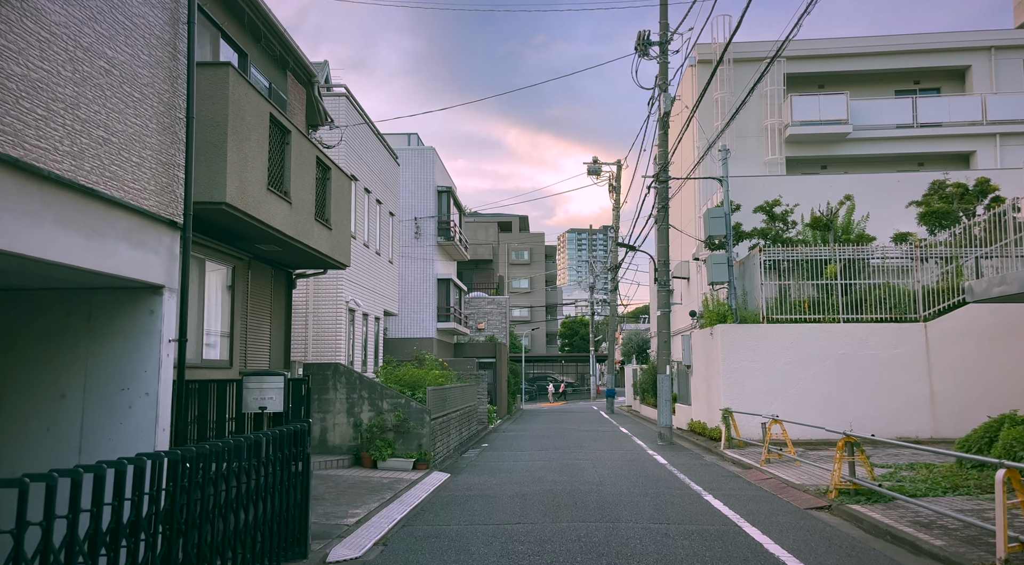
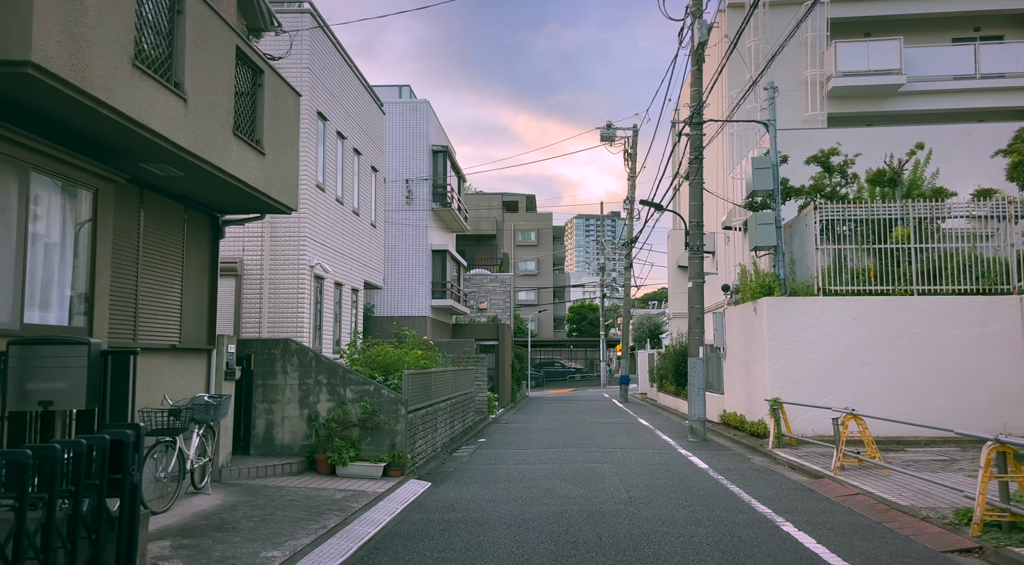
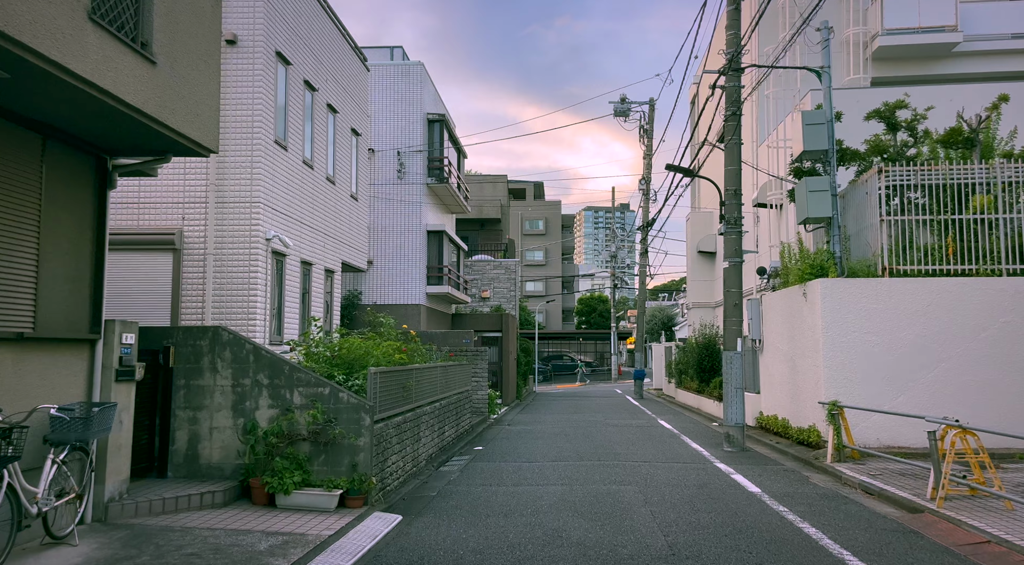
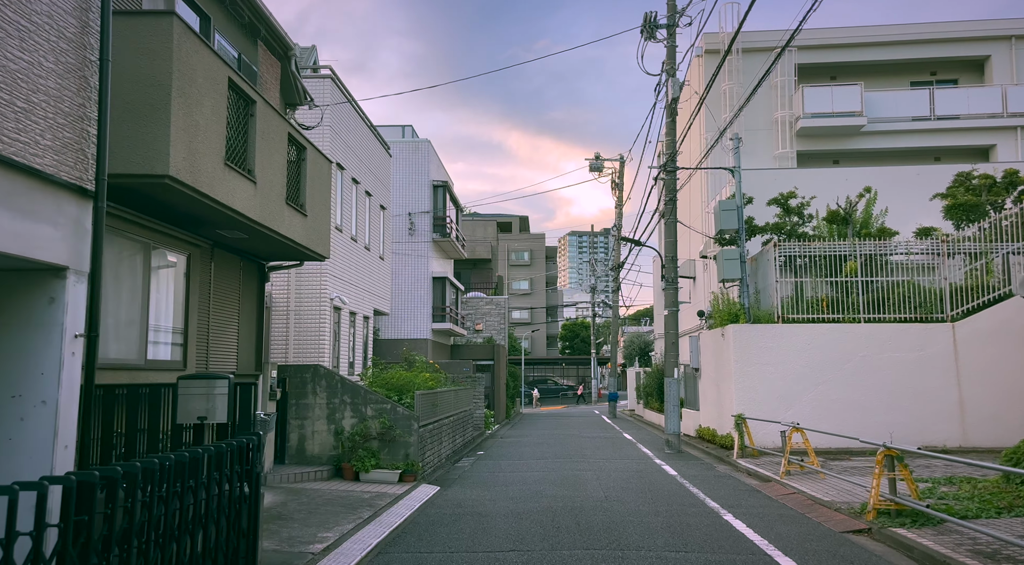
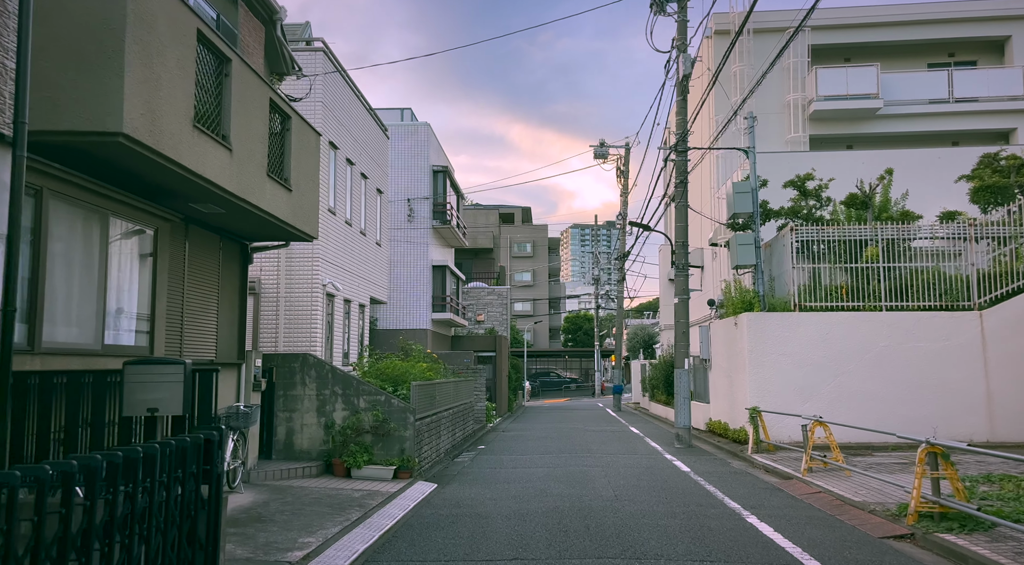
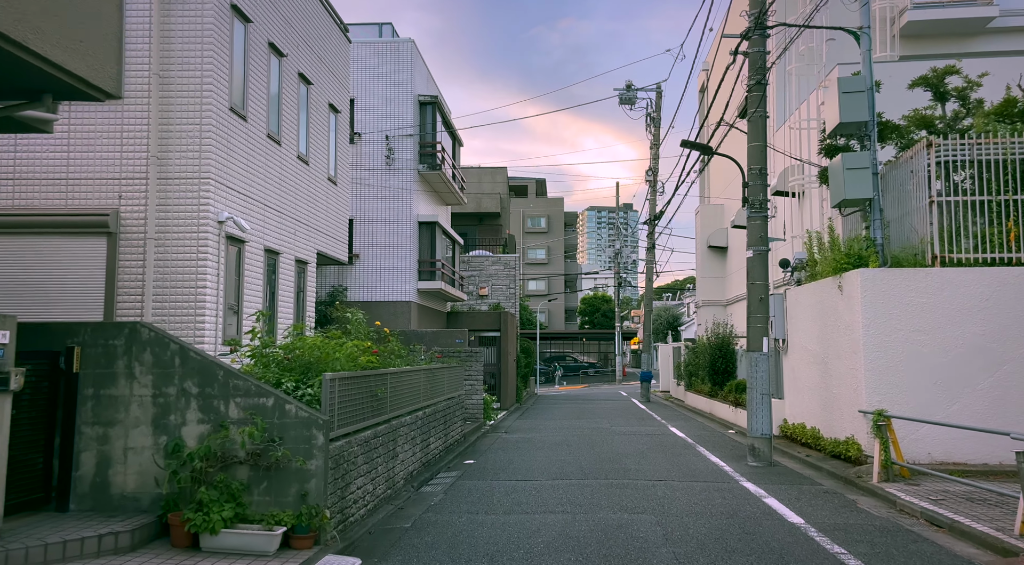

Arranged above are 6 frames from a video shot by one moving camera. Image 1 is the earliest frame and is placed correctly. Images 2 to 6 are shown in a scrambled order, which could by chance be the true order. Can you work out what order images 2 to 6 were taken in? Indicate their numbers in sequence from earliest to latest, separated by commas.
4, 5, 2, 3, 6
